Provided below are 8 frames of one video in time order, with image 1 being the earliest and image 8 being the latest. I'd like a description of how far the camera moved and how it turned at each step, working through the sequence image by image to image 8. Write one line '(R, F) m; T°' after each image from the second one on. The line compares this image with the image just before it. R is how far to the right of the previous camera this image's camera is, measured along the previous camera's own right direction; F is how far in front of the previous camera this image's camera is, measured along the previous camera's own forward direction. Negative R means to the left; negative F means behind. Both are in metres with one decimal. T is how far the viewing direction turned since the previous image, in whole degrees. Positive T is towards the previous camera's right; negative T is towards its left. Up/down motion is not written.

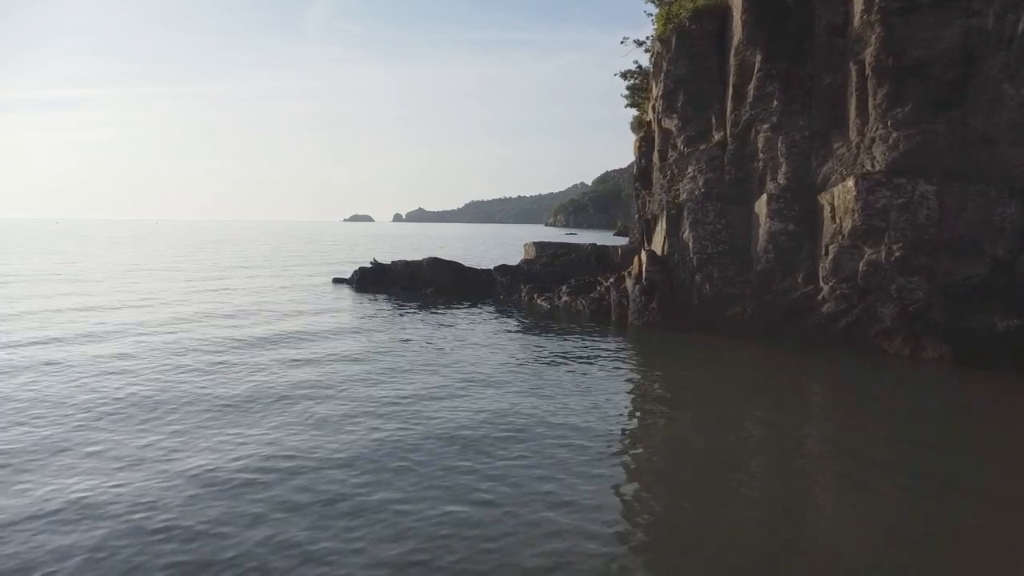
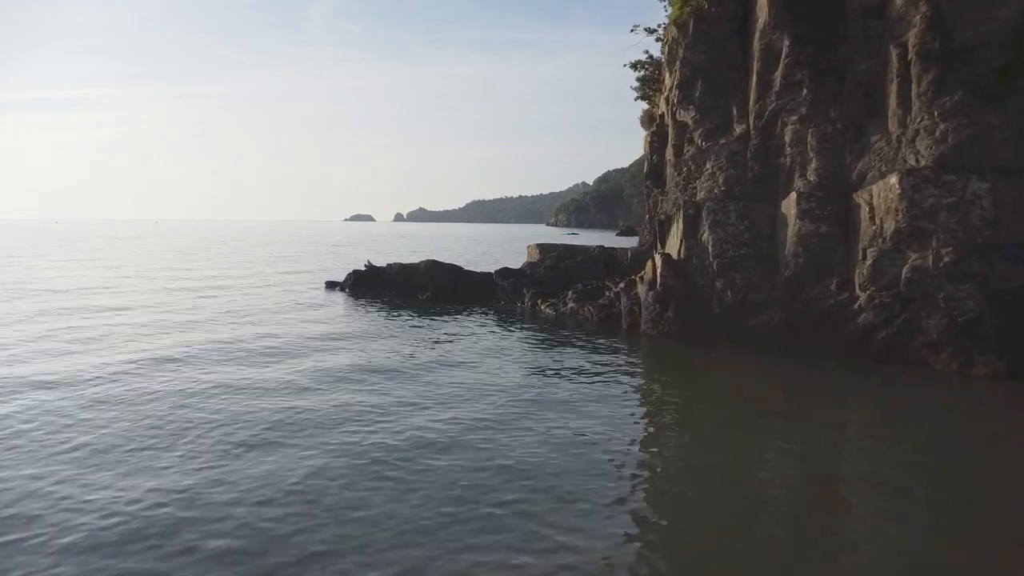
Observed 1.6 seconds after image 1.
(-0.1, +2.5) m; 0°
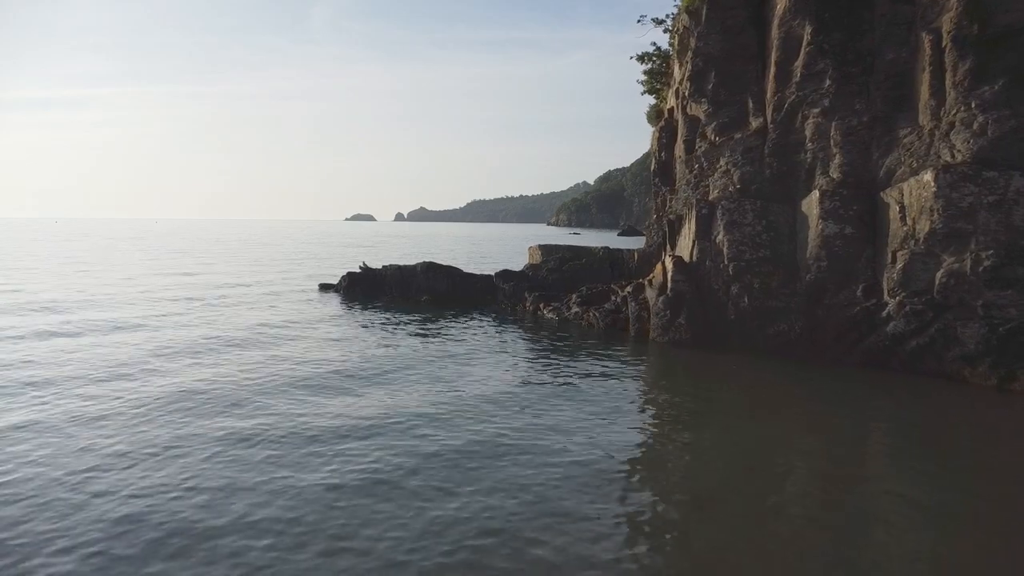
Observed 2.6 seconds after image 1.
(0.0, +1.7) m; 0°
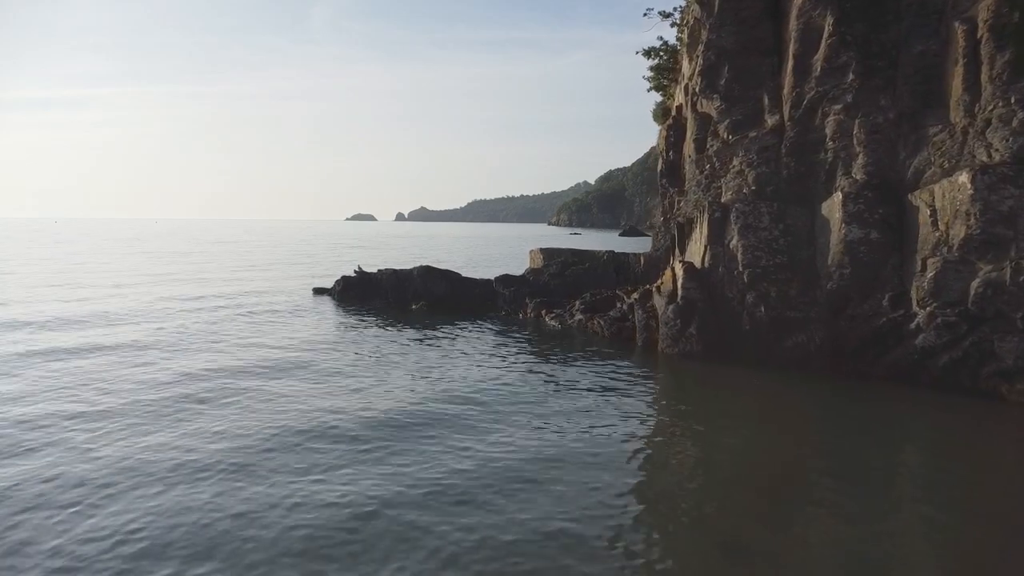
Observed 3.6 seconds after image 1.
(0.0, +1.6) m; 0°
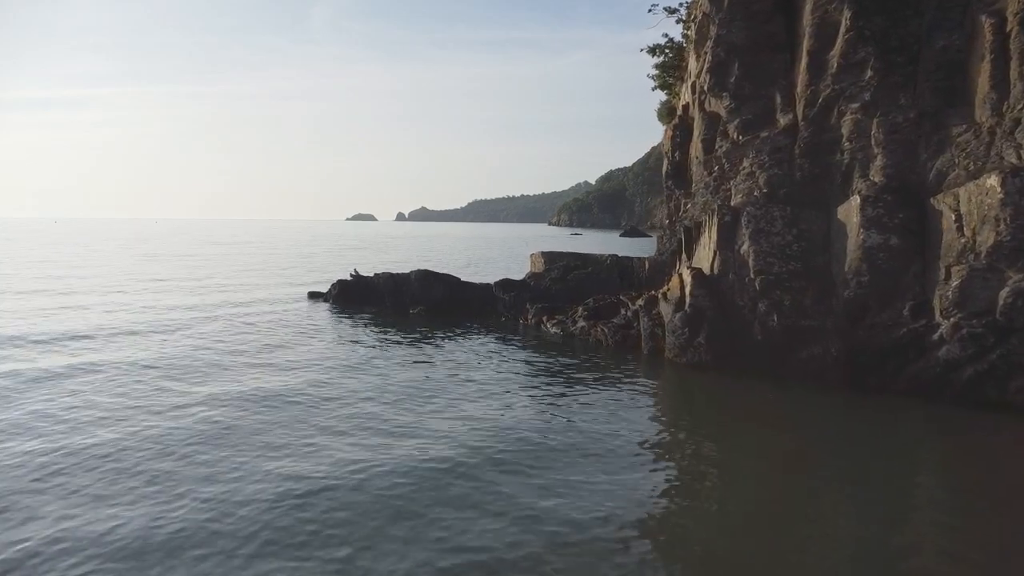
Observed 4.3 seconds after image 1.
(0.0, +1.1) m; 0°
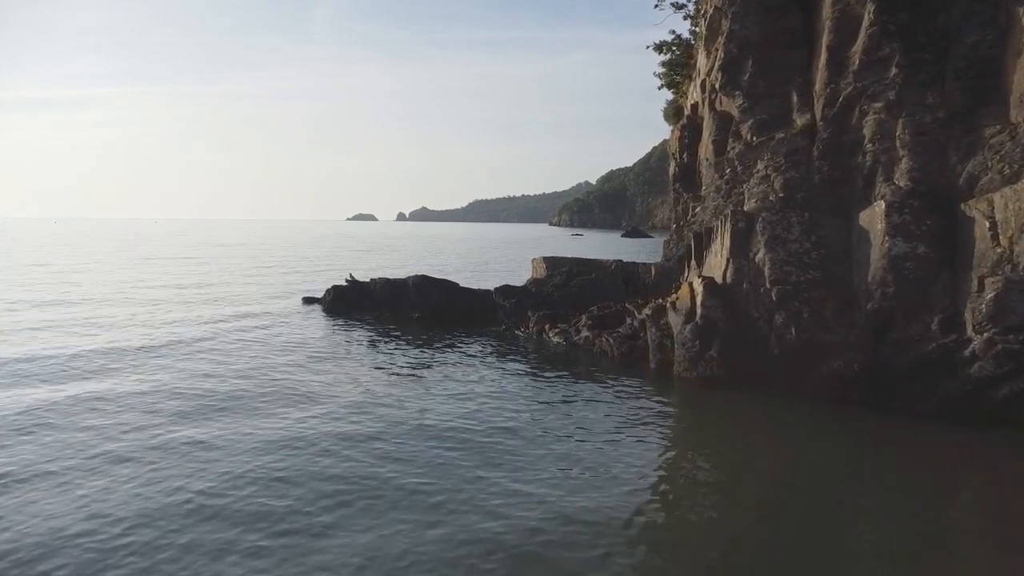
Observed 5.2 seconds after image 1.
(0.0, +1.3) m; 0°
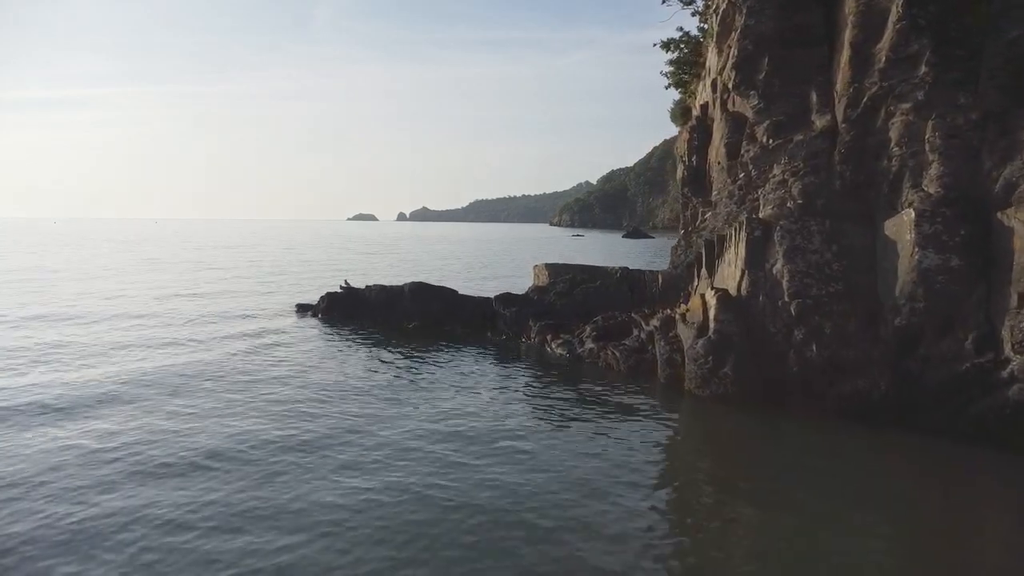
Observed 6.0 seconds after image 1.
(0.0, +1.4) m; 0°
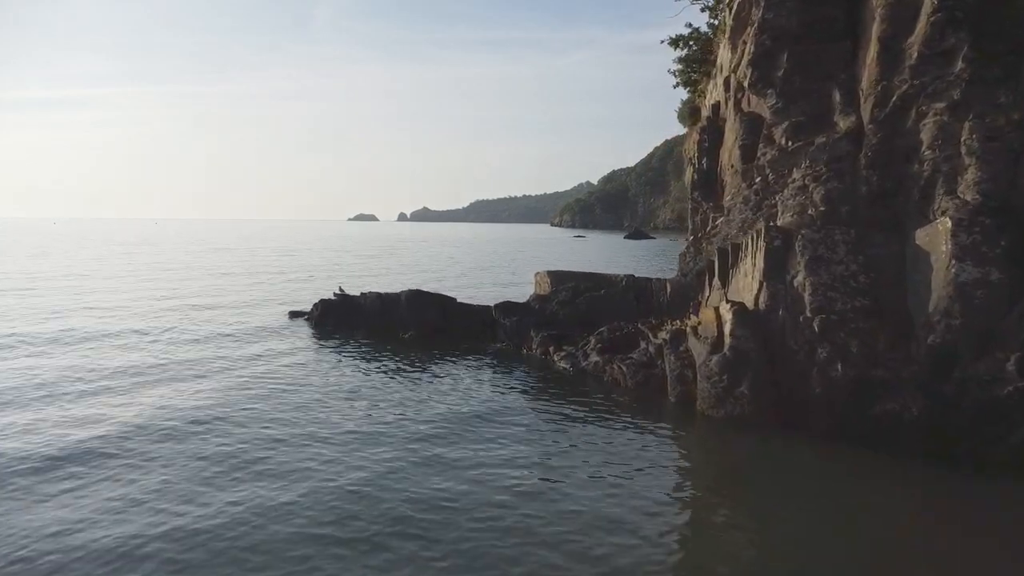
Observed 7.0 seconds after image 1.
(0.0, +1.4) m; 0°
